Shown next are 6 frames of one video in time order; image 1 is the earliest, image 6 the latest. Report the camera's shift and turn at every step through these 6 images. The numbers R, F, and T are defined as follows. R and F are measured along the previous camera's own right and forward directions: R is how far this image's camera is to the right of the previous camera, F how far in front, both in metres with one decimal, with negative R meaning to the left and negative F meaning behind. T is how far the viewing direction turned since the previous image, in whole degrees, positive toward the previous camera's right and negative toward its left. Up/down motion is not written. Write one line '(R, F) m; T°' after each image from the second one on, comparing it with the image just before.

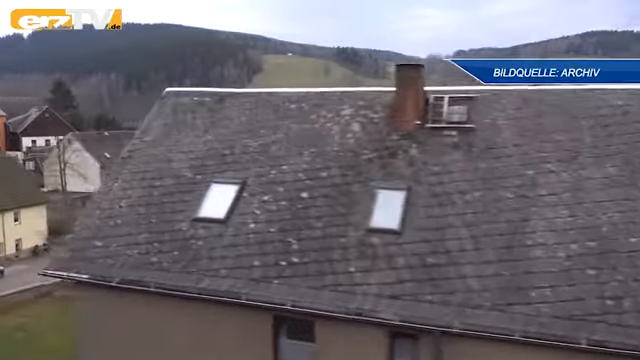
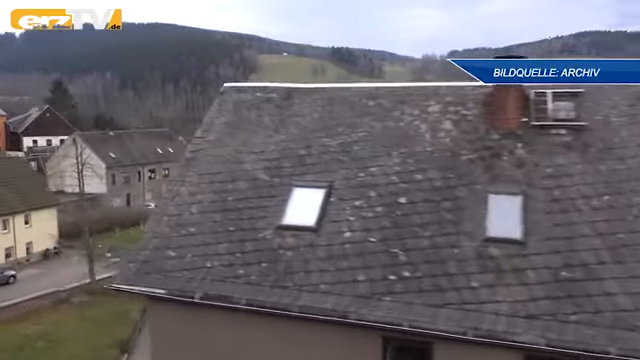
(-1.4, +0.8) m; +1°
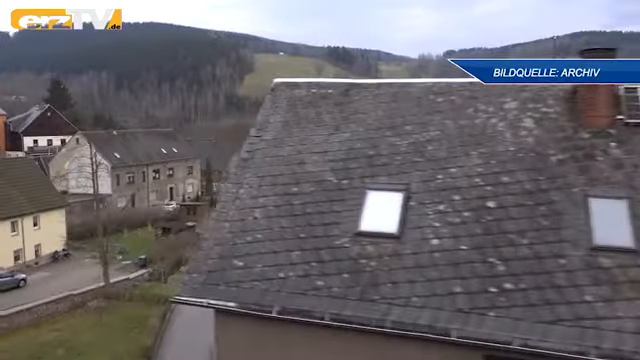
(-1.1, +0.6) m; 0°
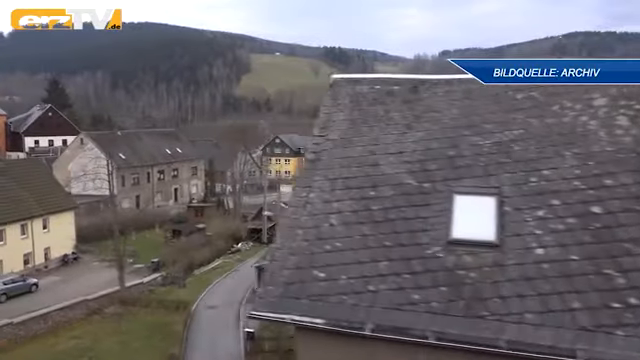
(-1.1, +0.6) m; 0°
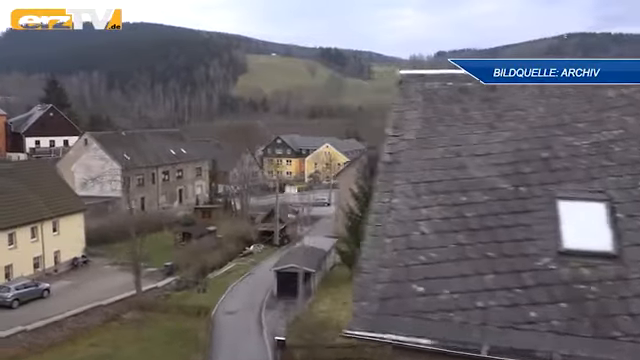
(-1.1, +0.6) m; 0°
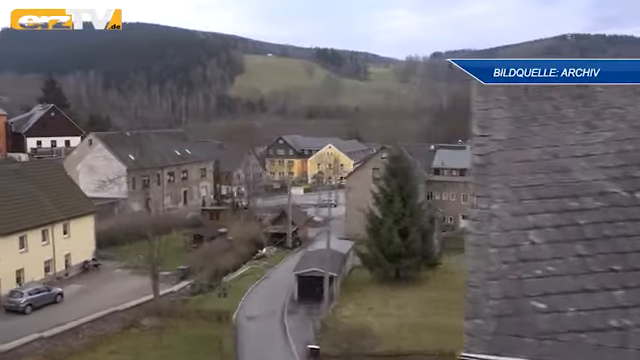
(-1.1, +0.6) m; 0°
